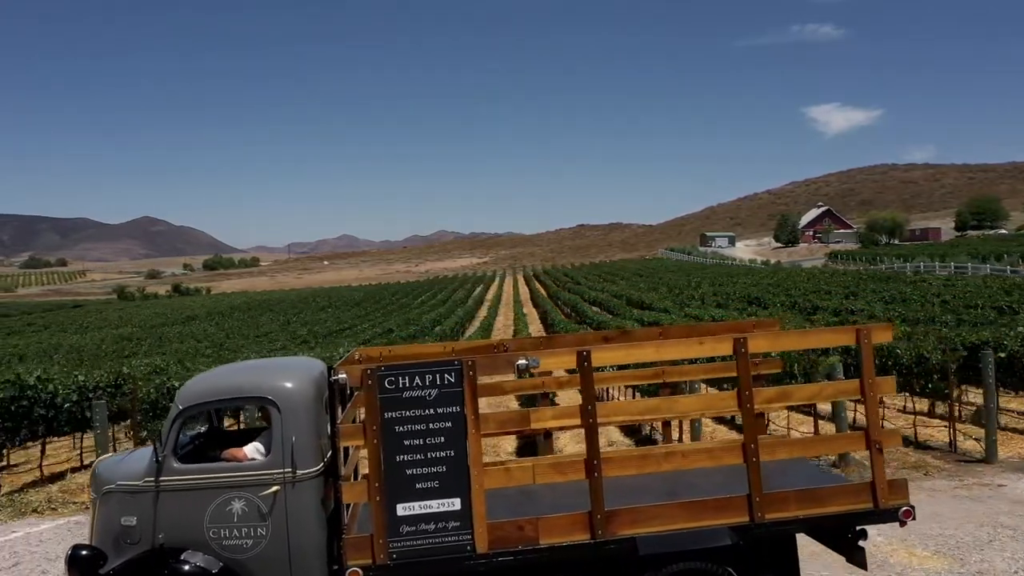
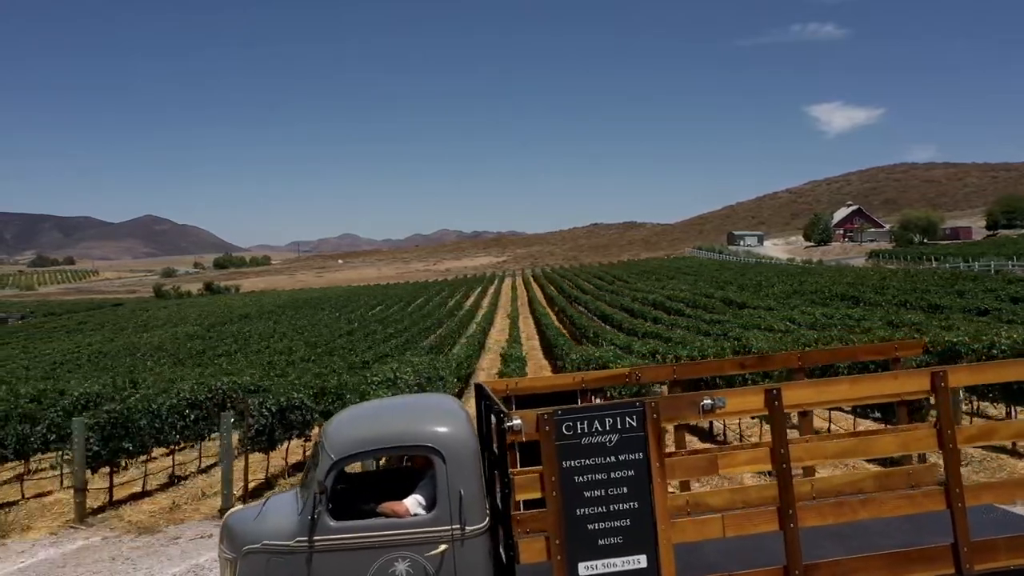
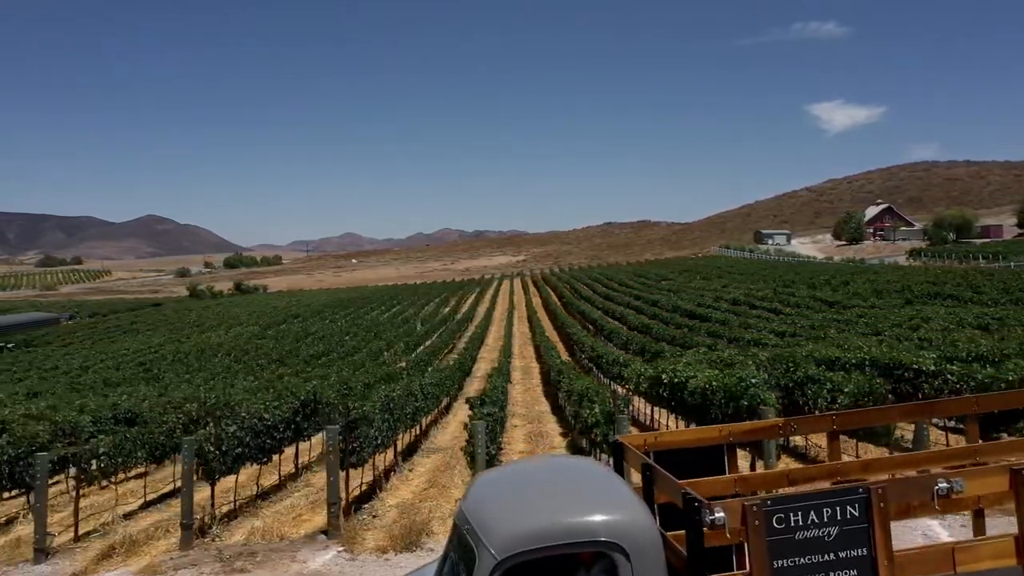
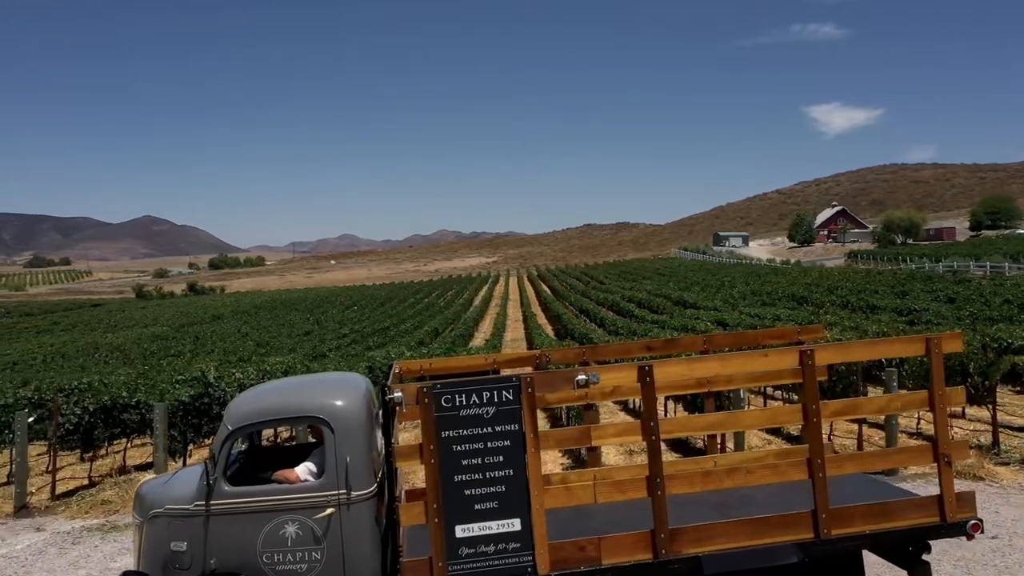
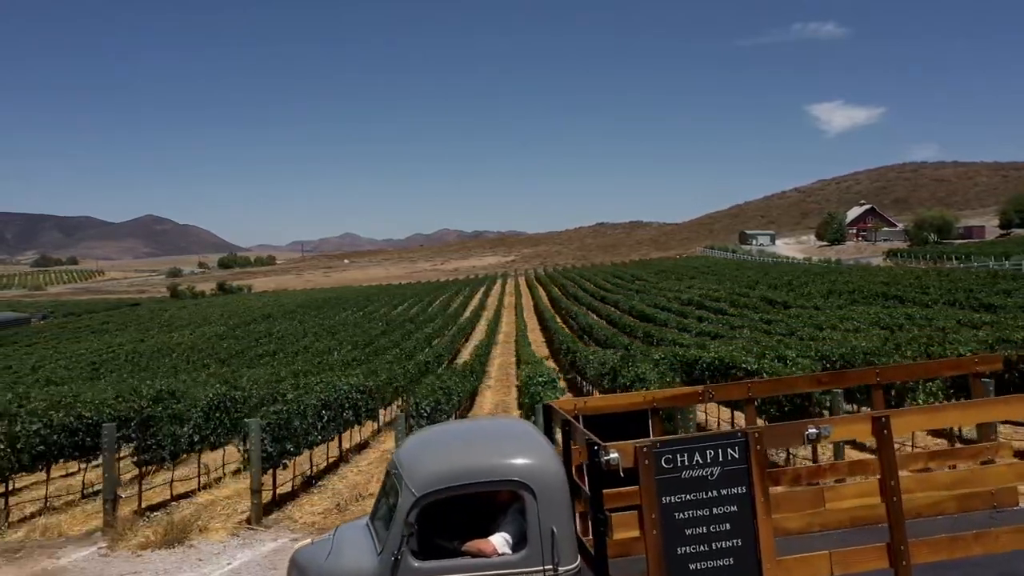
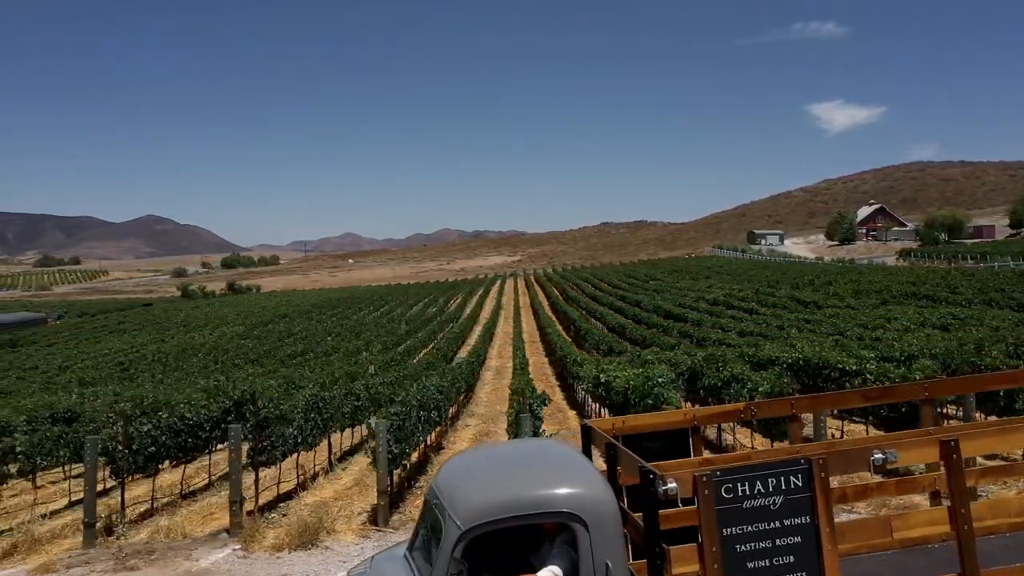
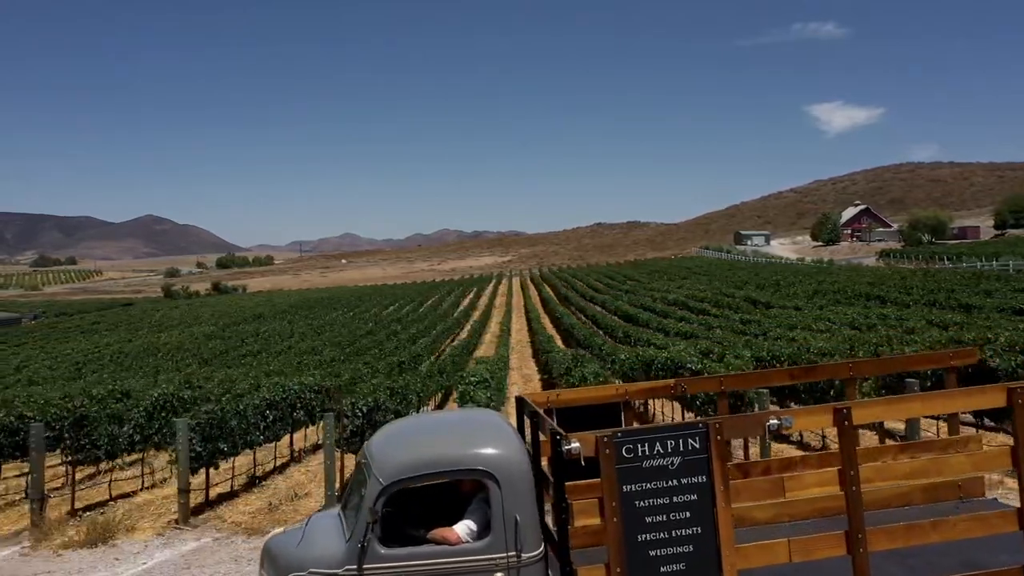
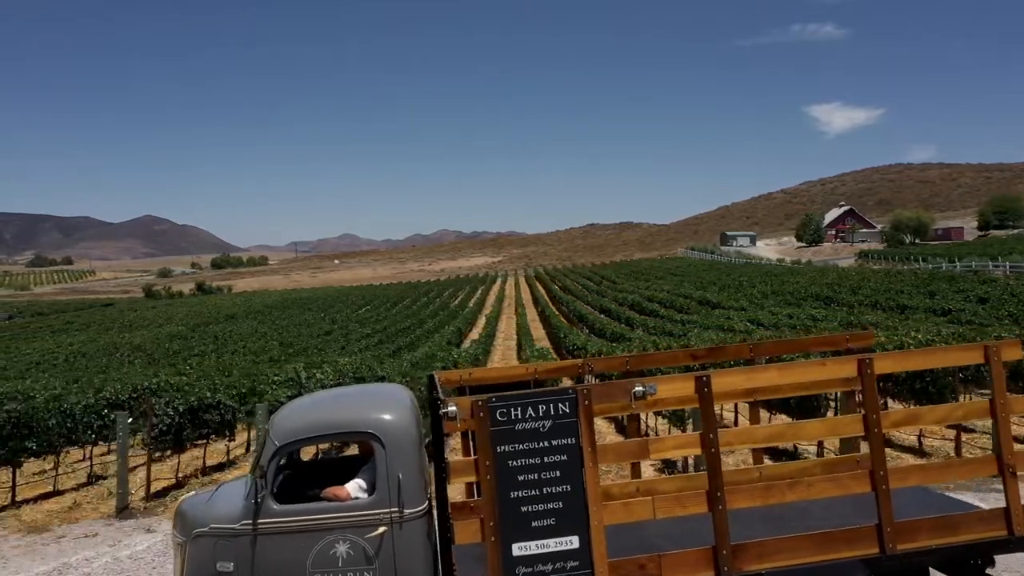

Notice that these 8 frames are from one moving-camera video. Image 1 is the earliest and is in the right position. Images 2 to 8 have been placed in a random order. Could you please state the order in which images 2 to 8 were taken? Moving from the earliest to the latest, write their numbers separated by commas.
4, 8, 2, 7, 5, 6, 3
